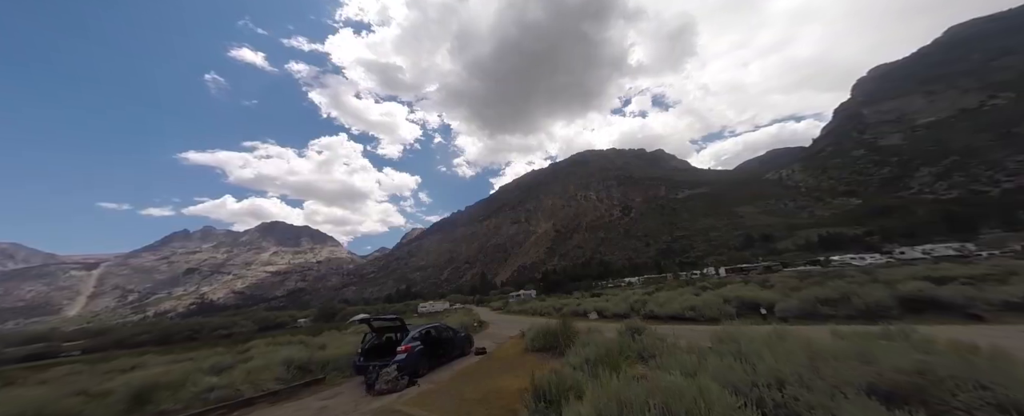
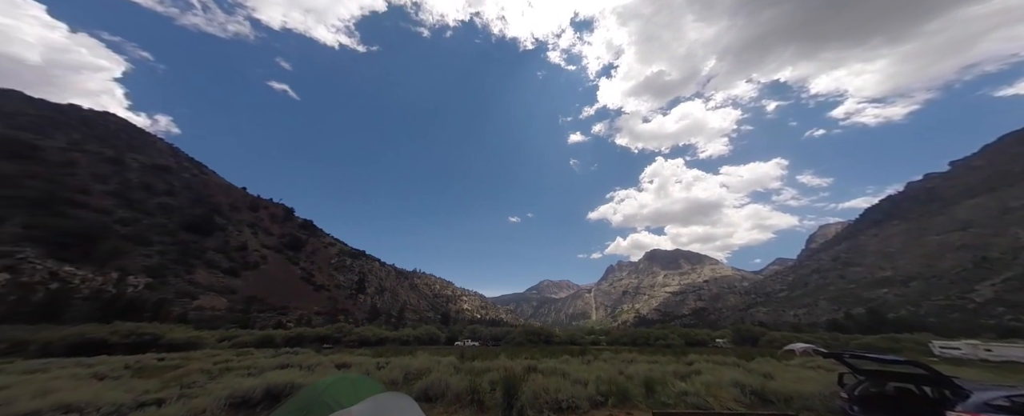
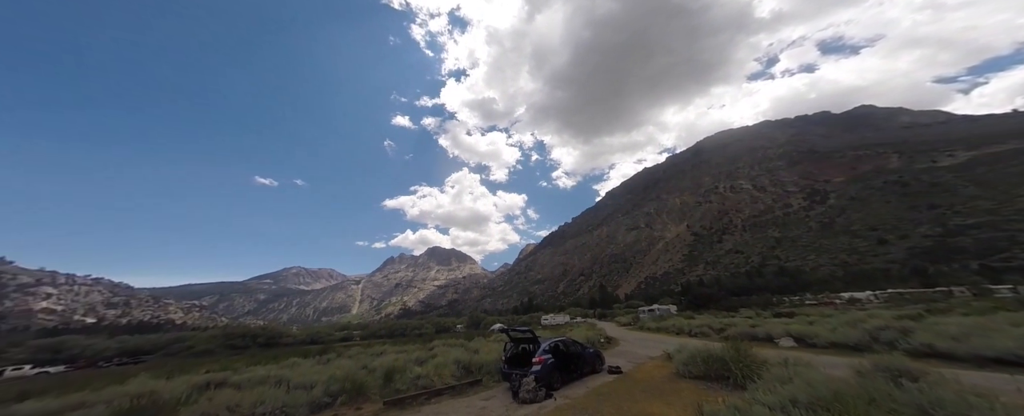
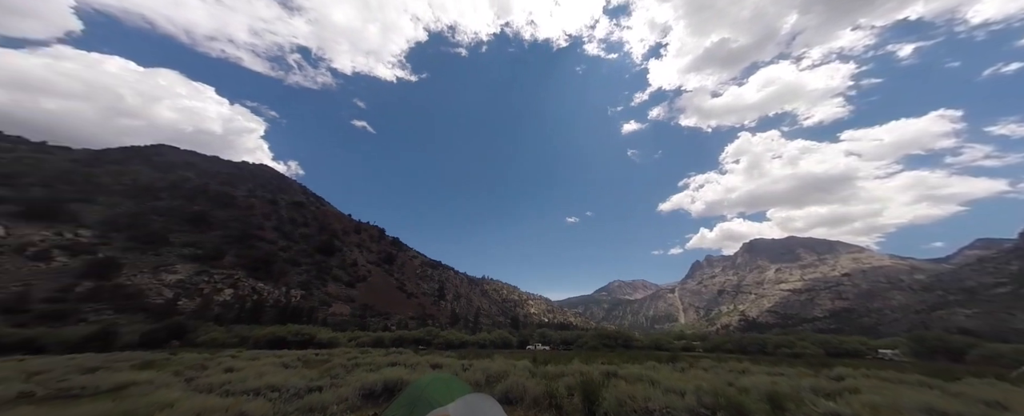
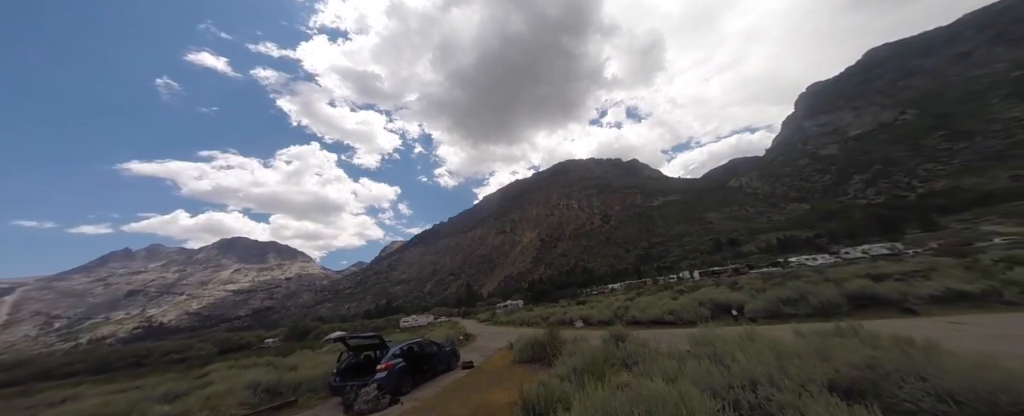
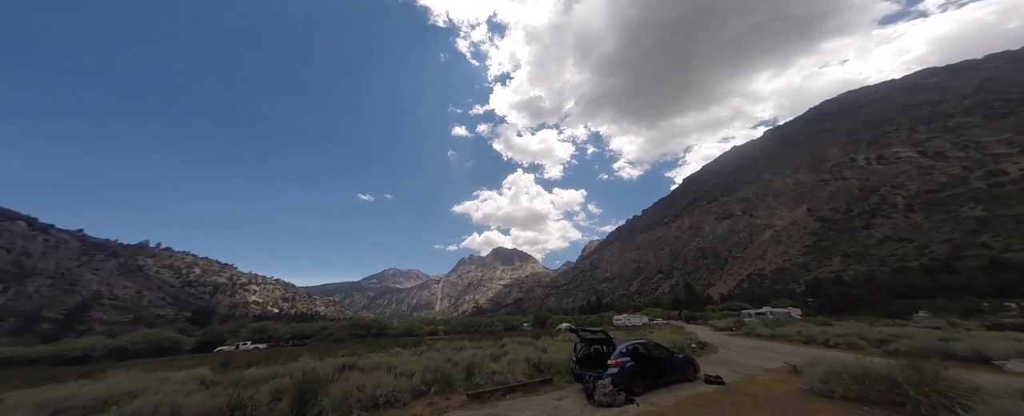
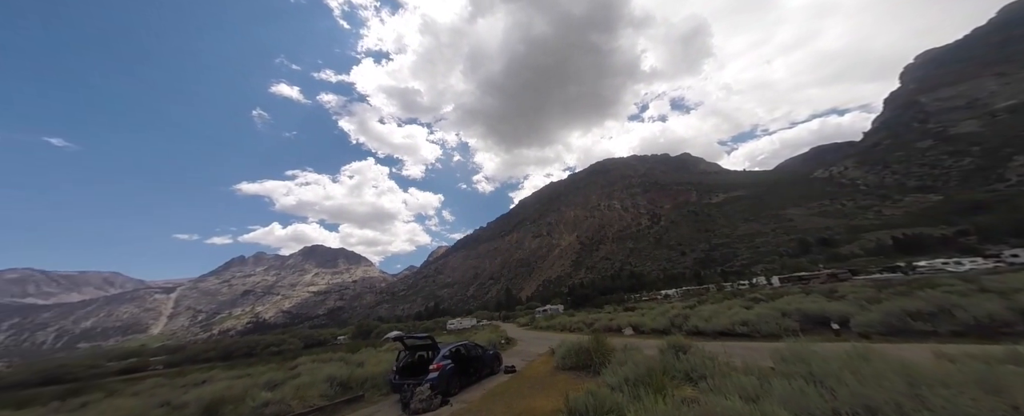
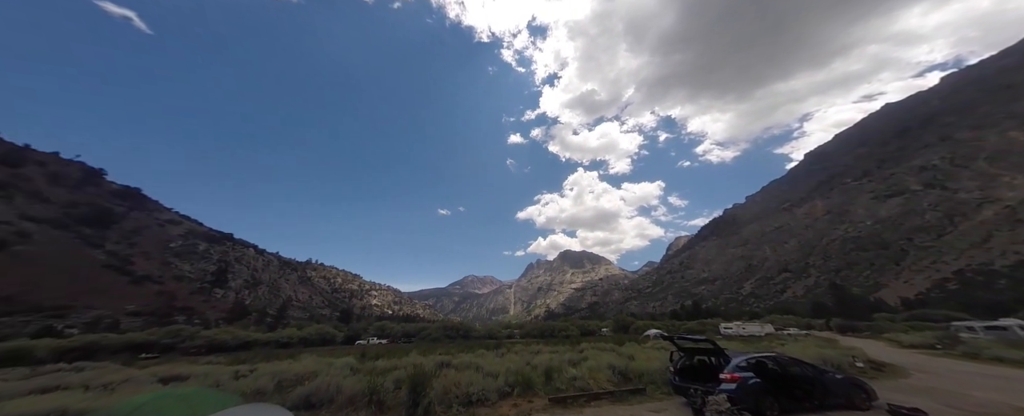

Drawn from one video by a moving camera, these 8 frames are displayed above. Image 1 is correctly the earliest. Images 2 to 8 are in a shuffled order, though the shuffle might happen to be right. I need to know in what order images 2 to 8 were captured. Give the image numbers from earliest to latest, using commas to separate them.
5, 7, 3, 6, 8, 2, 4
